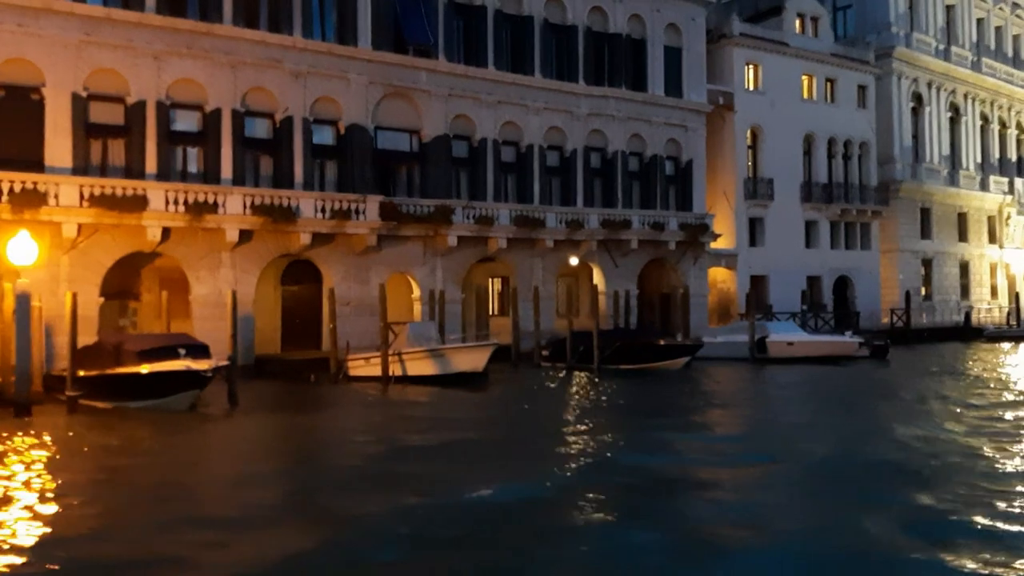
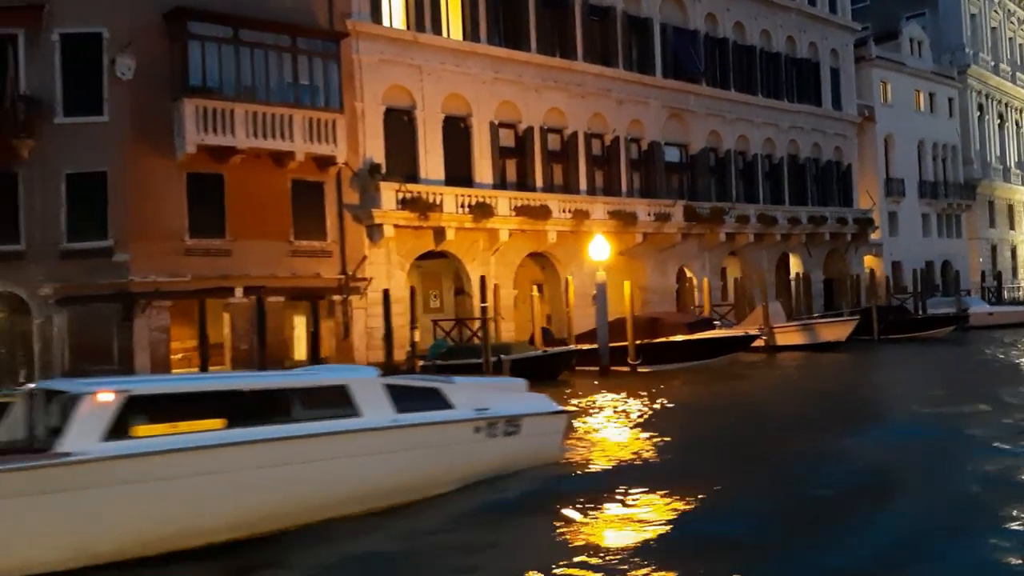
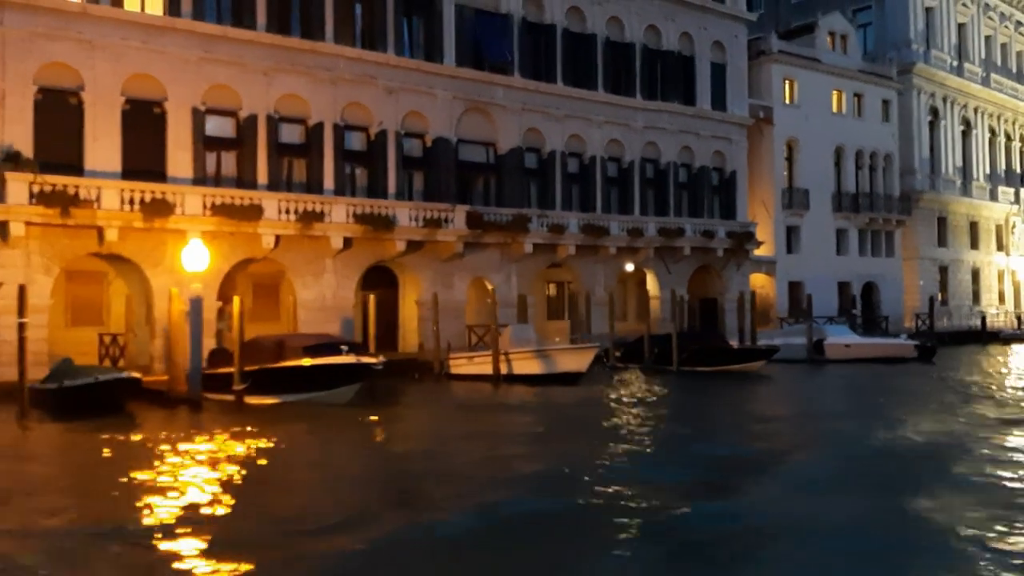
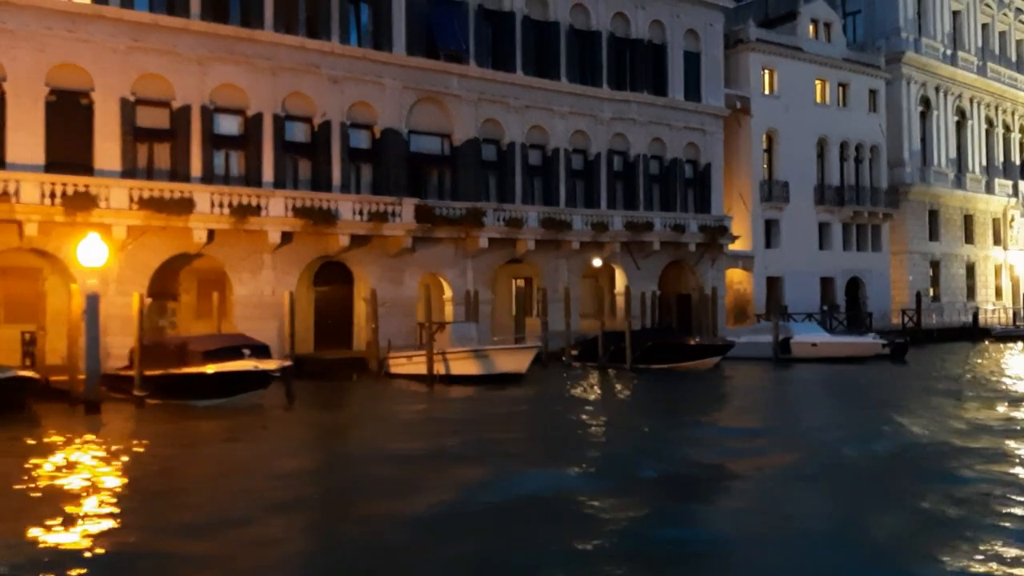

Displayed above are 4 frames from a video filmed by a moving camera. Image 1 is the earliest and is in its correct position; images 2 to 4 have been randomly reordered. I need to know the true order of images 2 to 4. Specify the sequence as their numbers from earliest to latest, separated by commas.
4, 3, 2
